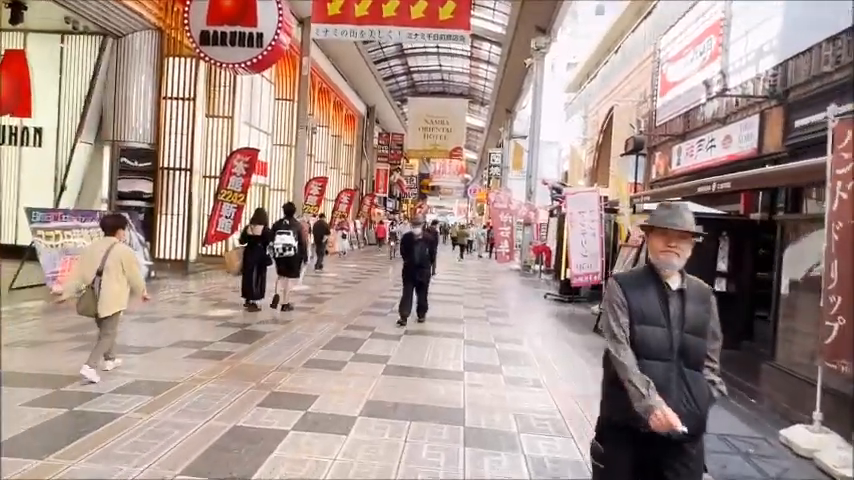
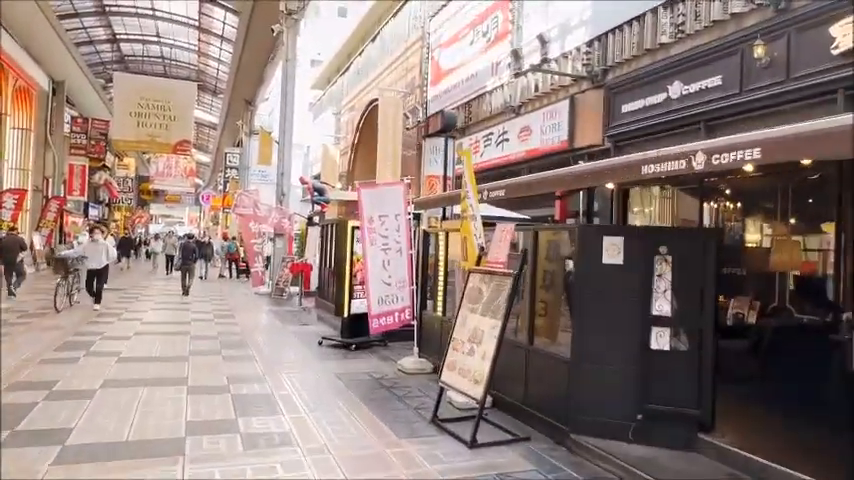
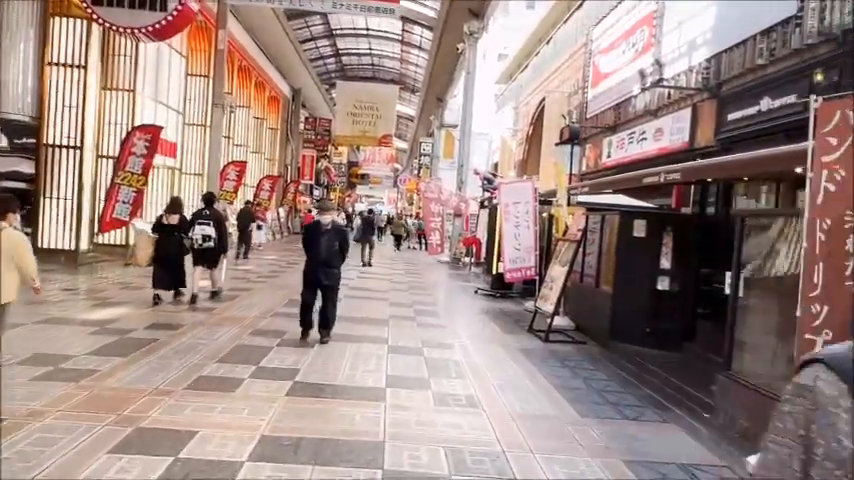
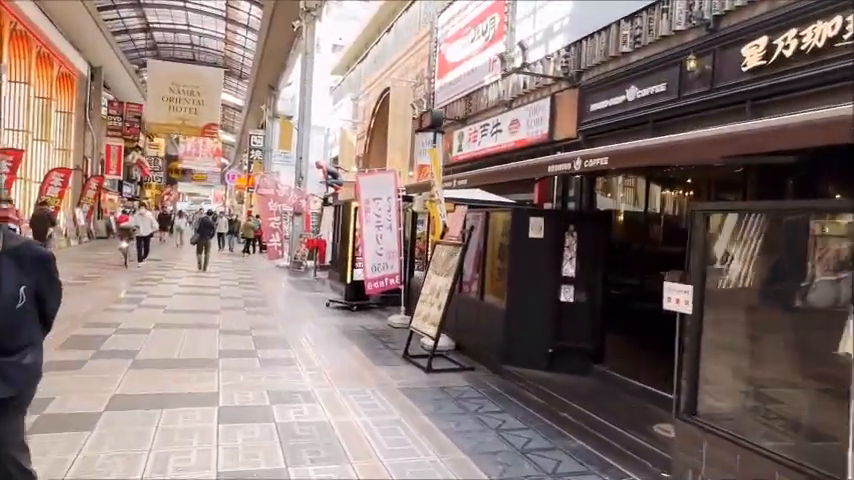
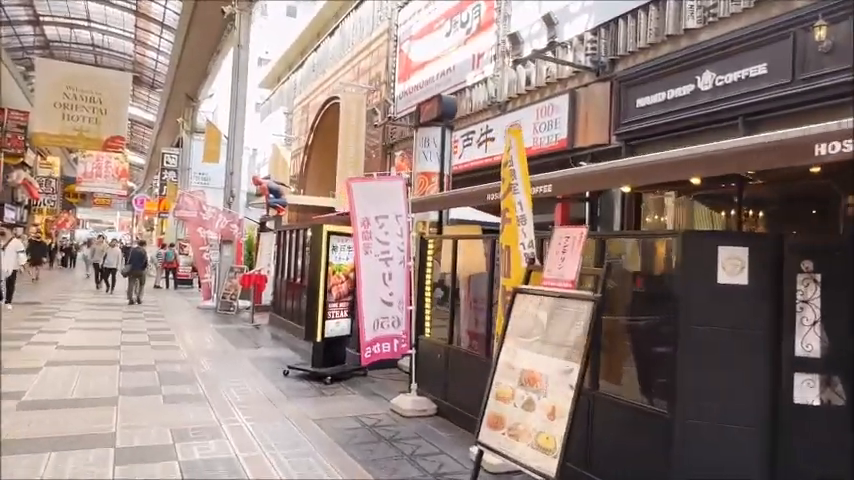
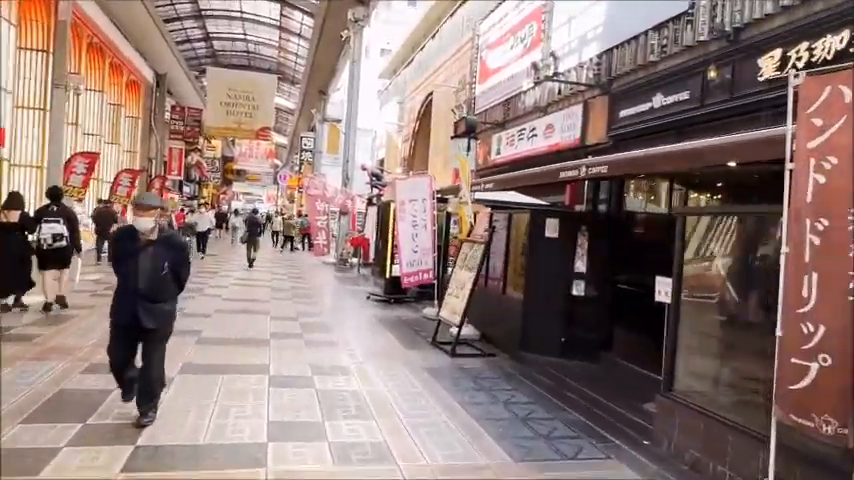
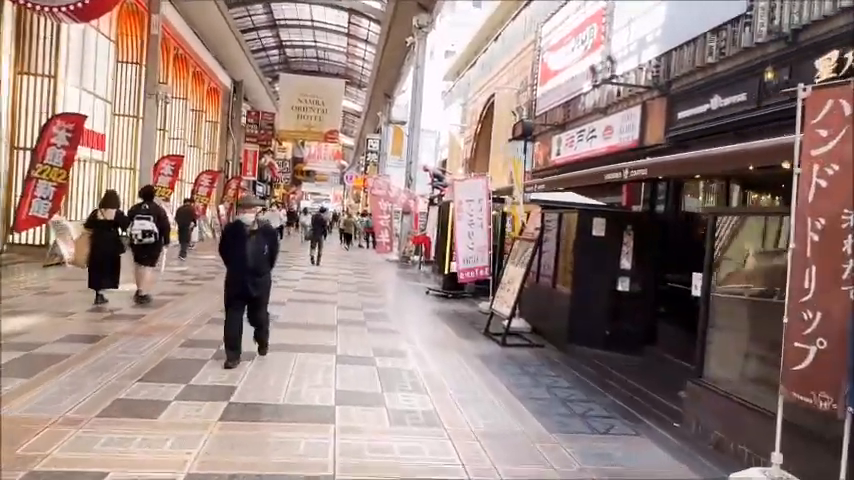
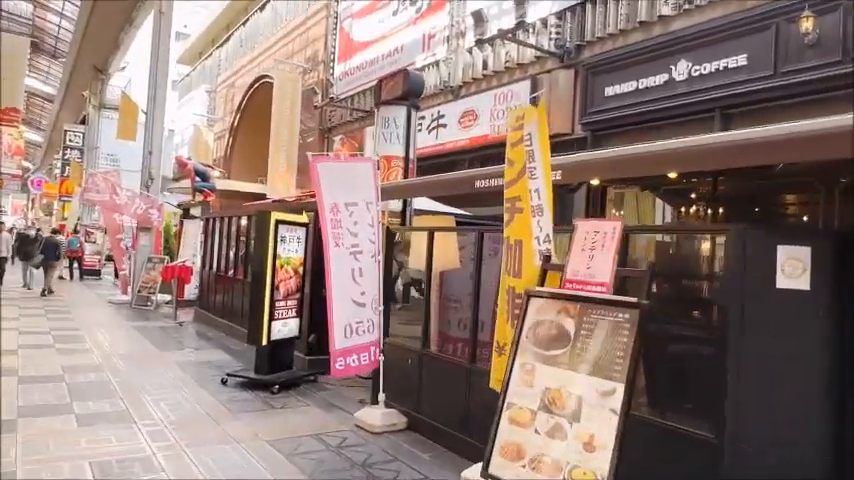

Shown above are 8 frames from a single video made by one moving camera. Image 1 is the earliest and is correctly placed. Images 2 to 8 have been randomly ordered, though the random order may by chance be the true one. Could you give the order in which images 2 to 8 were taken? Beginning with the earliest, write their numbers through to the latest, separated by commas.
3, 7, 6, 4, 2, 5, 8
